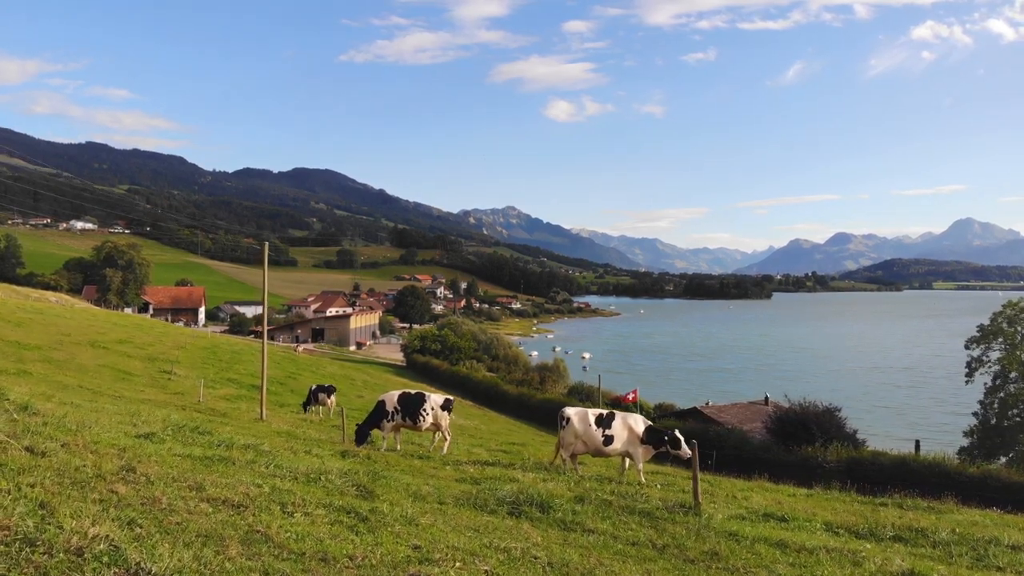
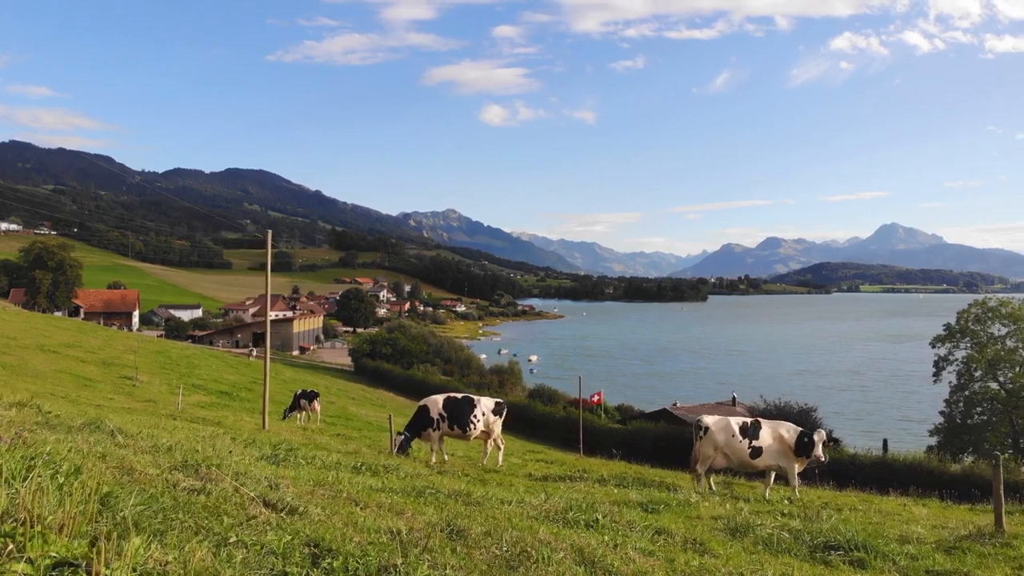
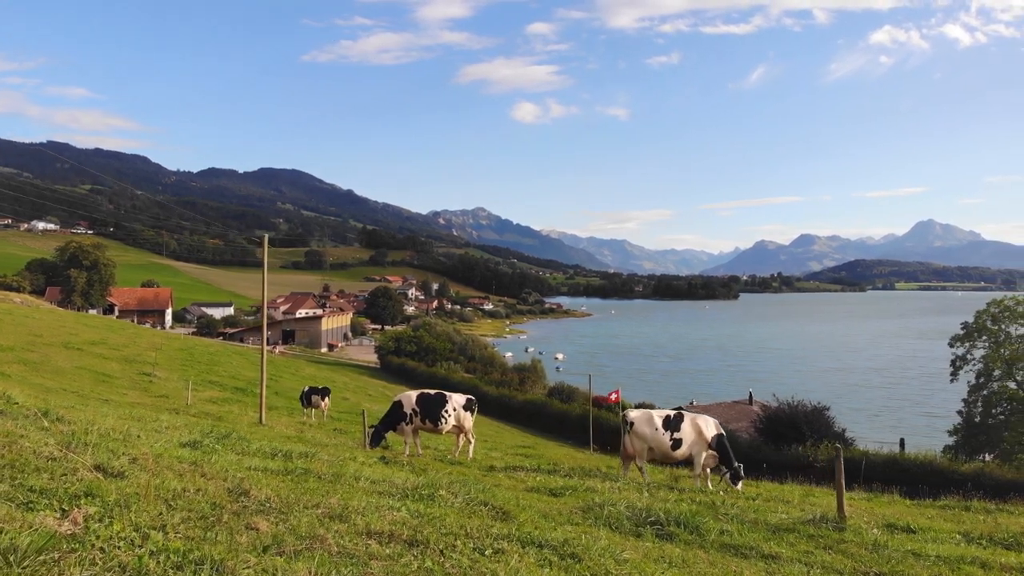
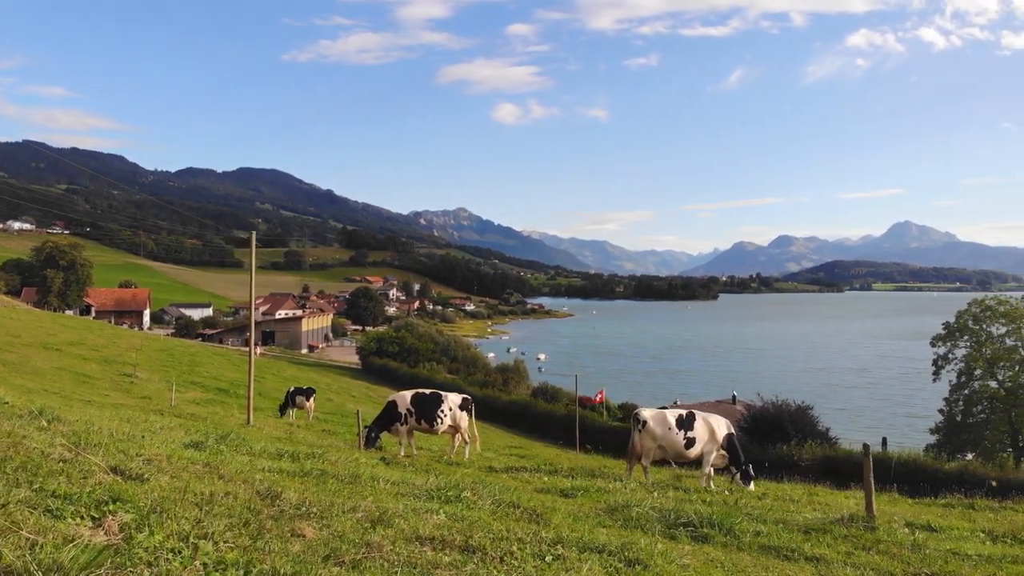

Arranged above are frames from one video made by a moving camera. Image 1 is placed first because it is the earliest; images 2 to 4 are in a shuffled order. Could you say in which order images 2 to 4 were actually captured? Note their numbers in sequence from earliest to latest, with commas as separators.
3, 4, 2
